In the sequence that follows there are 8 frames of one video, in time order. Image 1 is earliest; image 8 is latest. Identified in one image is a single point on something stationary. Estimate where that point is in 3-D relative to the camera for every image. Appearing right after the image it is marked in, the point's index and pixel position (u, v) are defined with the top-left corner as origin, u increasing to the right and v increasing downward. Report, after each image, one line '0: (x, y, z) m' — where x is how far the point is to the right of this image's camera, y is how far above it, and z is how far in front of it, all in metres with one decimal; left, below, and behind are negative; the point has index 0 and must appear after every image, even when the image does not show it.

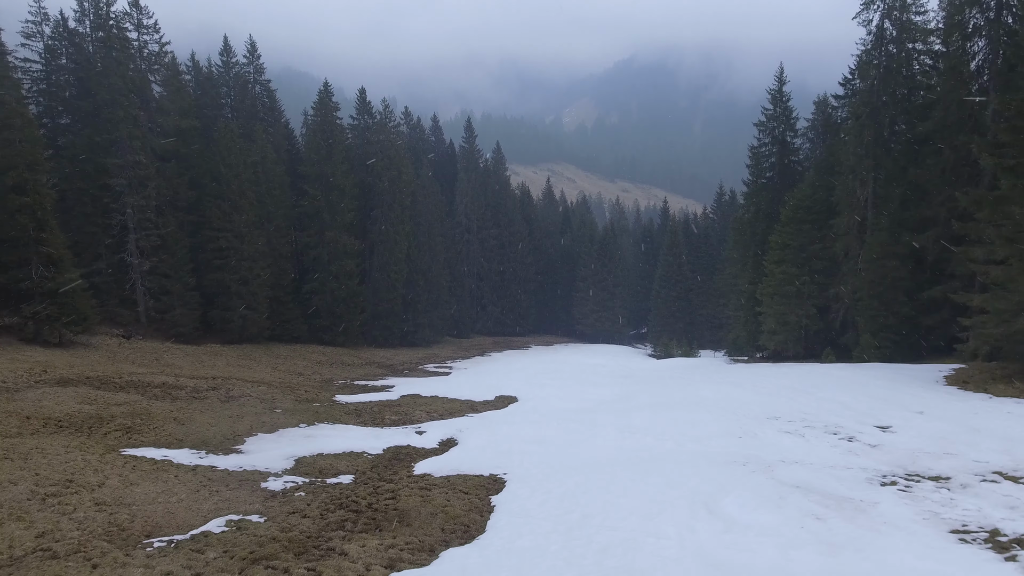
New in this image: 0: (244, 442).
0: (-4.3, -2.5, +10.3) m
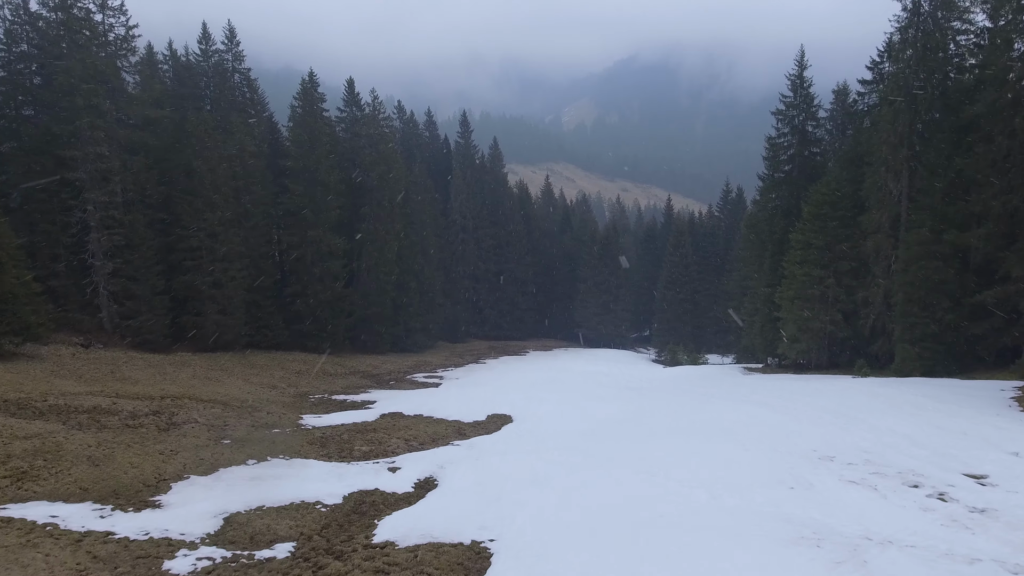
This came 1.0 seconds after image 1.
0: (-4.4, -2.6, +8.2) m
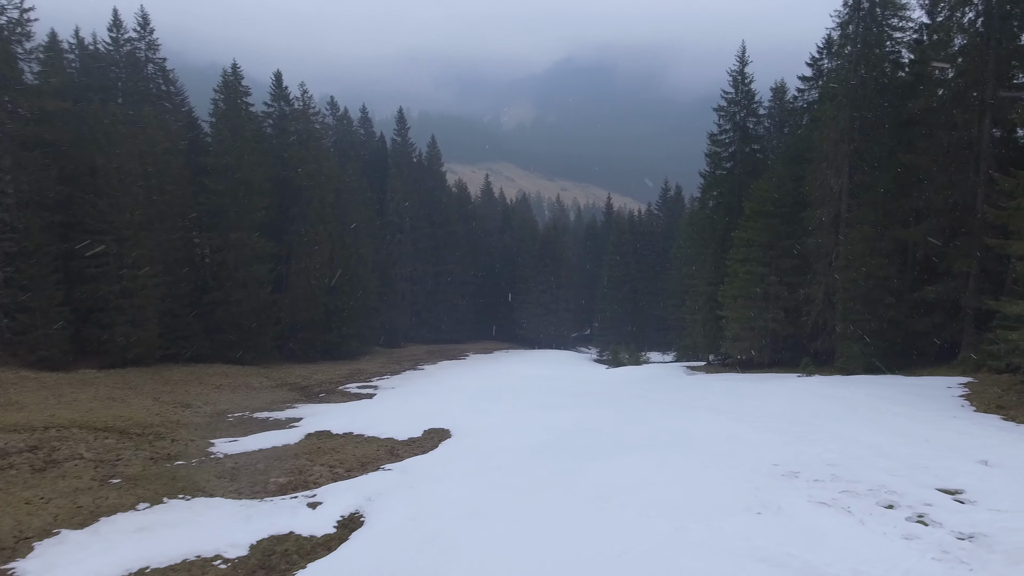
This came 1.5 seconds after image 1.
0: (-5.1, -2.8, +6.8) m
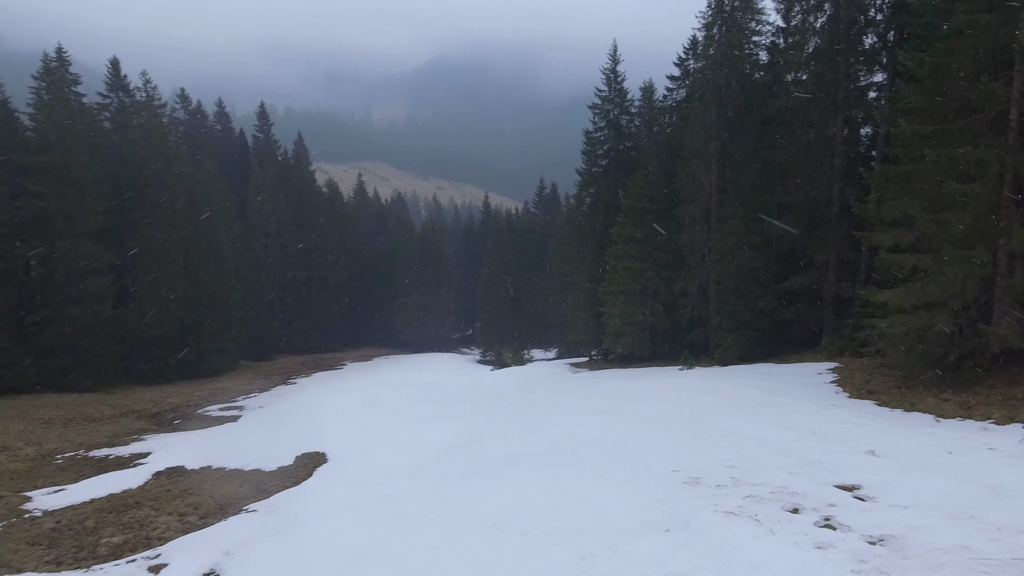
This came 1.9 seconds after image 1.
0: (-6.0, -3.1, +4.8) m
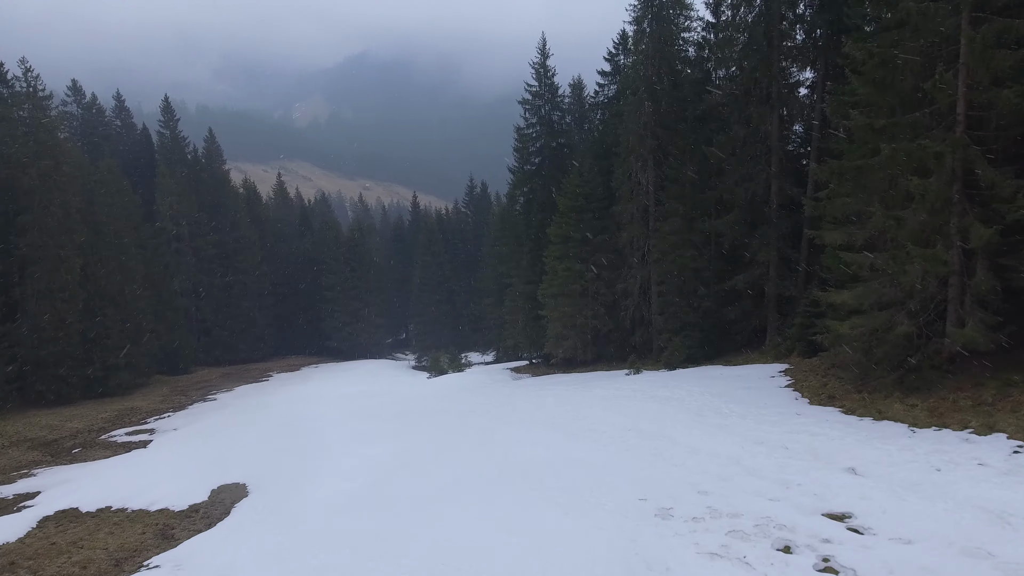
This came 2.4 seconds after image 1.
0: (-6.2, -3.4, +3.2) m
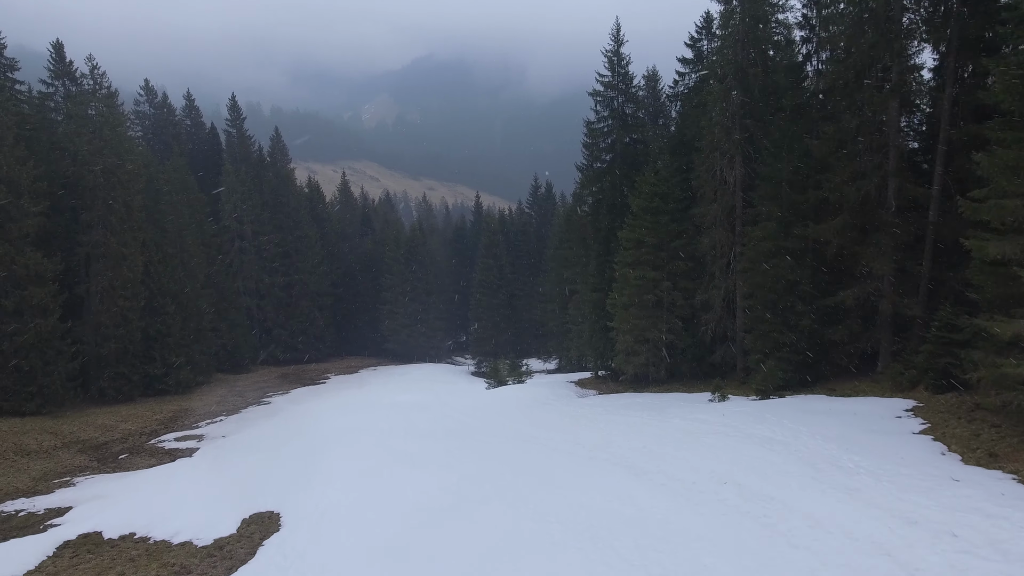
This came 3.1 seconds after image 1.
0: (-6.0, -3.5, +2.0) m
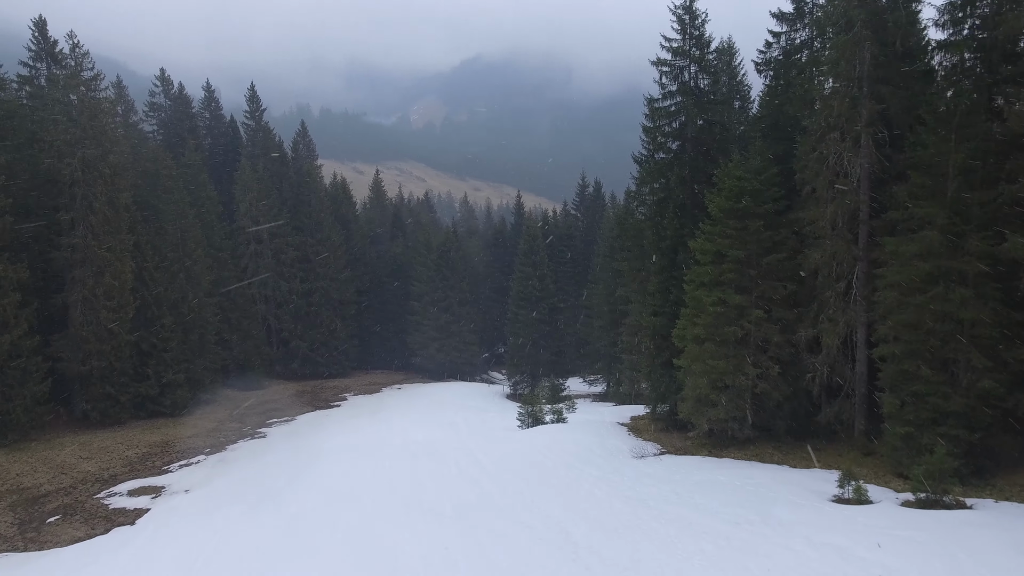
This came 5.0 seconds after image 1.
0: (-6.4, -4.0, -2.2) m
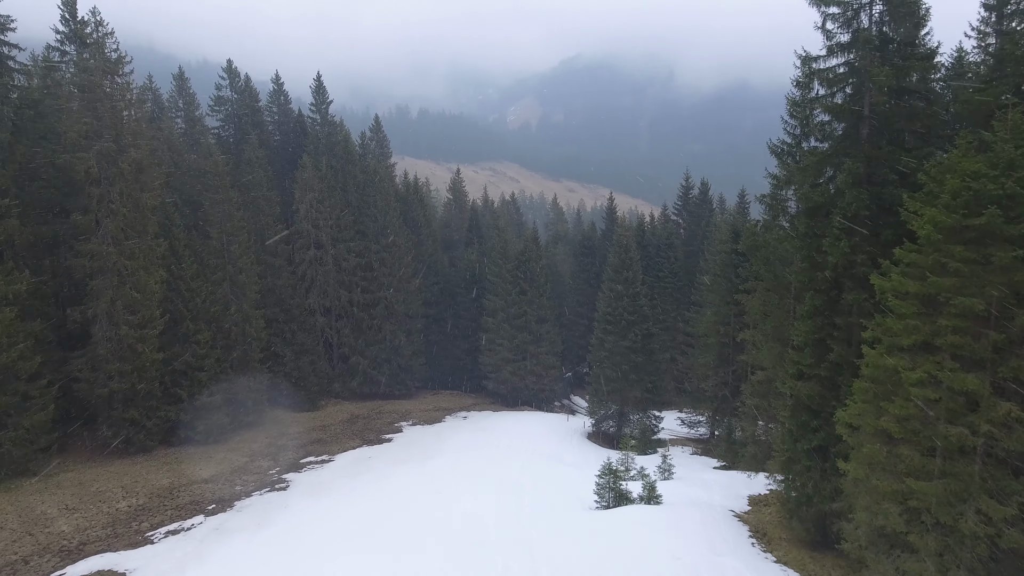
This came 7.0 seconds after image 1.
0: (-7.9, -4.5, -6.2) m
